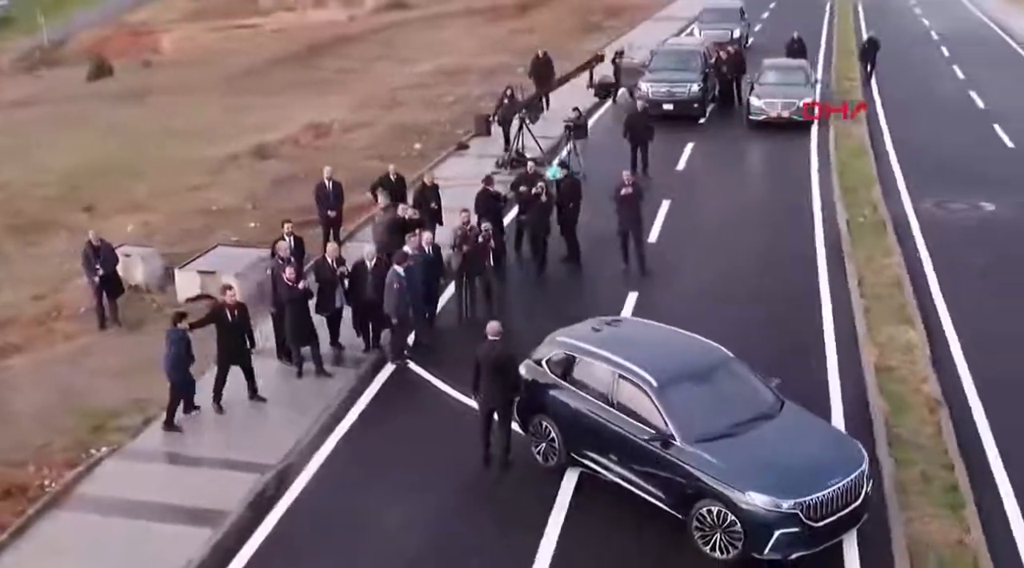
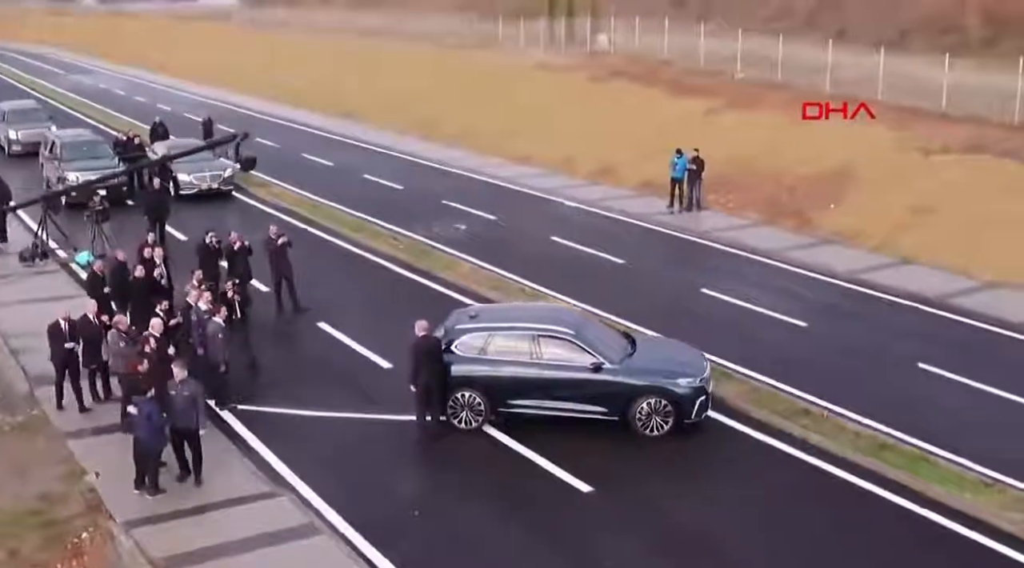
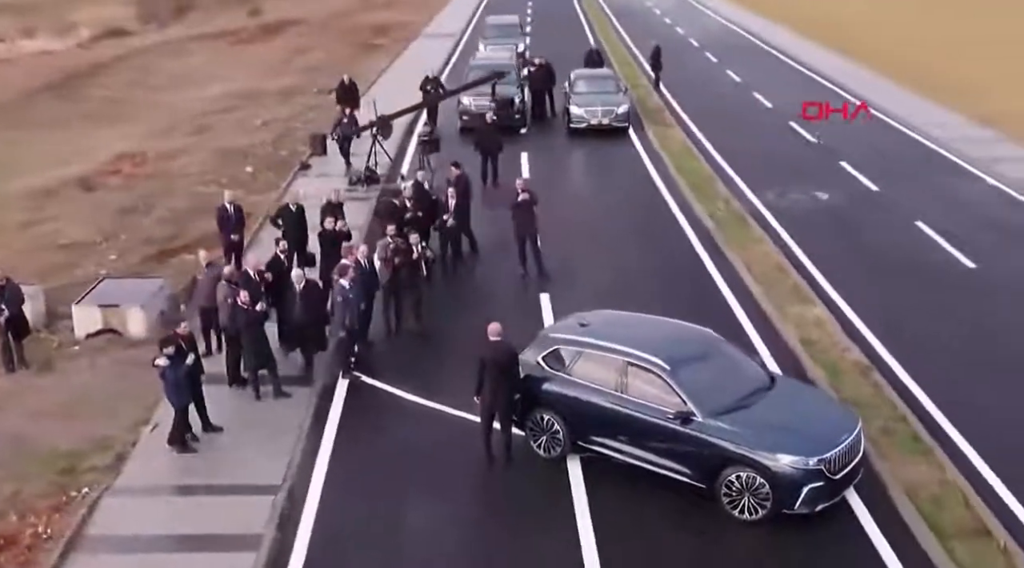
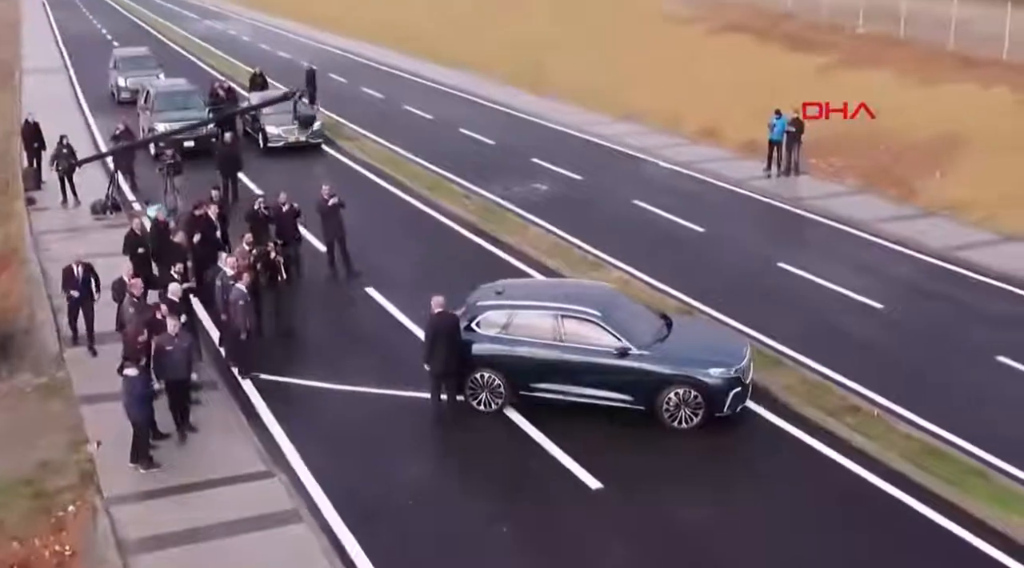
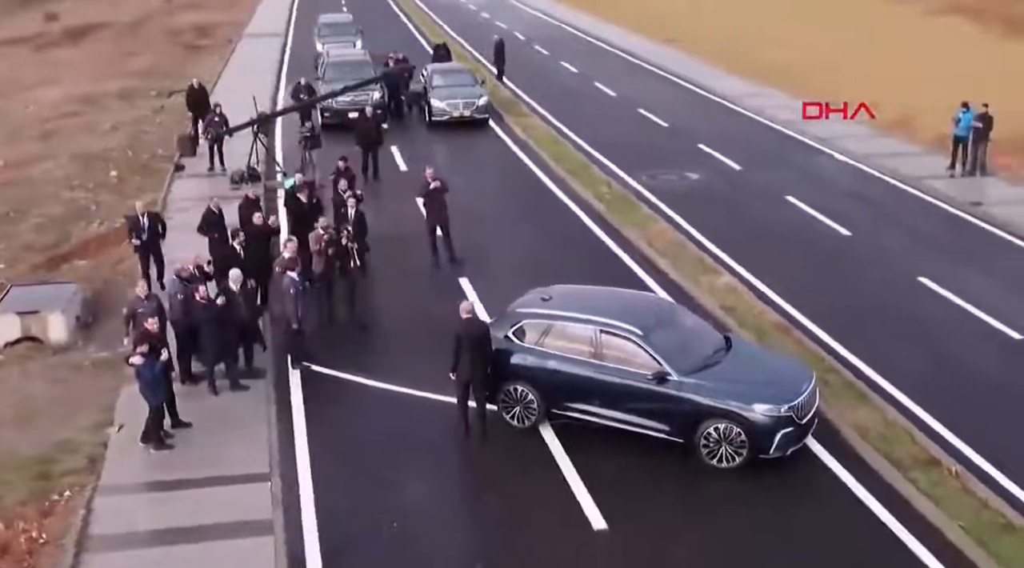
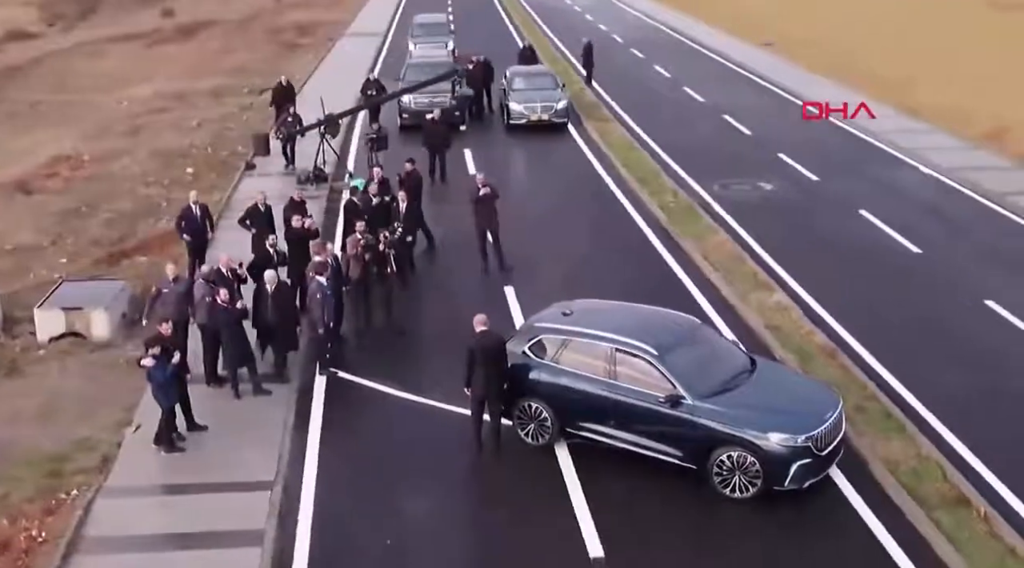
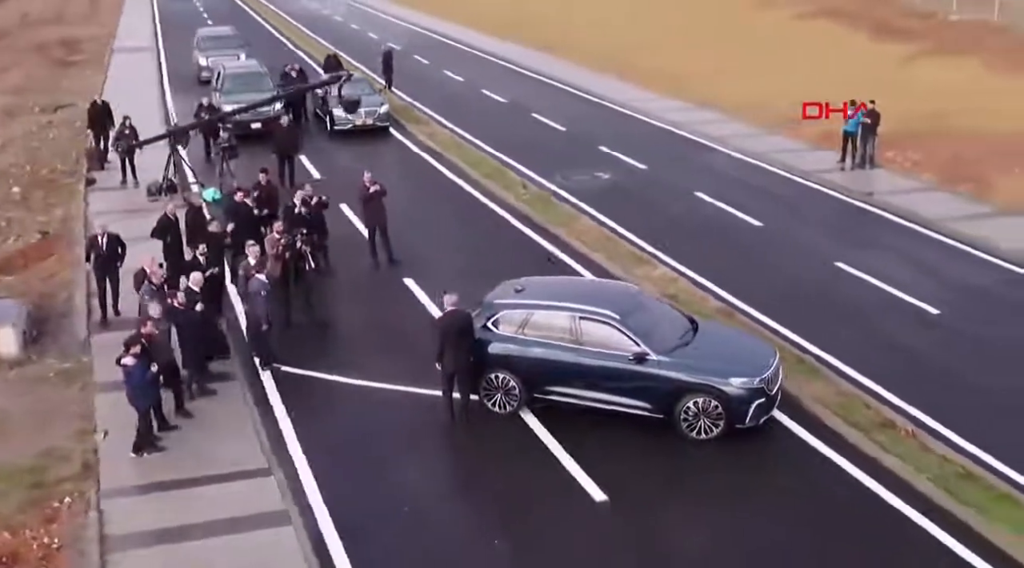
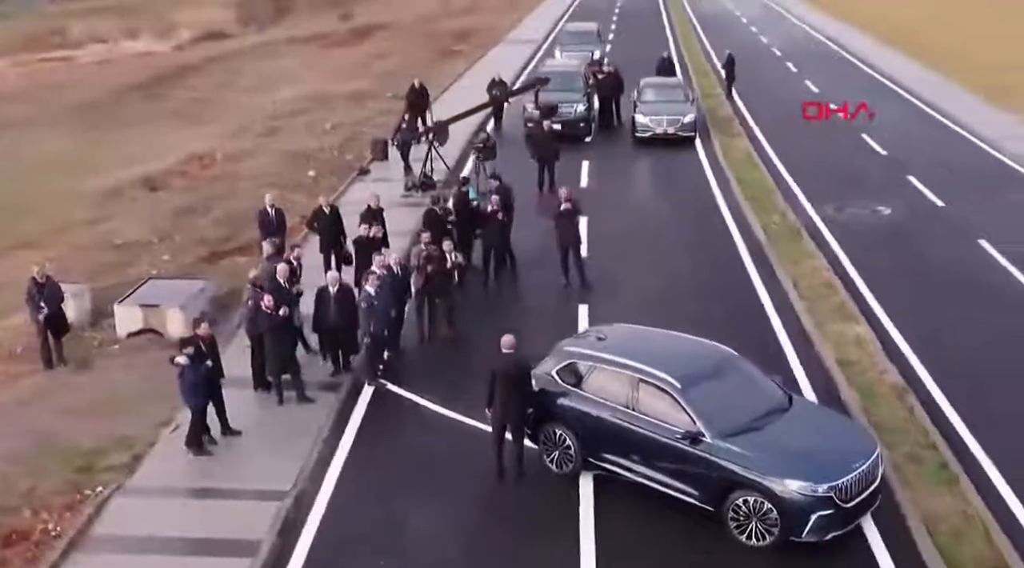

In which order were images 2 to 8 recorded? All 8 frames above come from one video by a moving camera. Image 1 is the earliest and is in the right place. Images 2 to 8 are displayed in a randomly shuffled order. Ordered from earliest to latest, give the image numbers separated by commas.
8, 3, 6, 5, 7, 4, 2
